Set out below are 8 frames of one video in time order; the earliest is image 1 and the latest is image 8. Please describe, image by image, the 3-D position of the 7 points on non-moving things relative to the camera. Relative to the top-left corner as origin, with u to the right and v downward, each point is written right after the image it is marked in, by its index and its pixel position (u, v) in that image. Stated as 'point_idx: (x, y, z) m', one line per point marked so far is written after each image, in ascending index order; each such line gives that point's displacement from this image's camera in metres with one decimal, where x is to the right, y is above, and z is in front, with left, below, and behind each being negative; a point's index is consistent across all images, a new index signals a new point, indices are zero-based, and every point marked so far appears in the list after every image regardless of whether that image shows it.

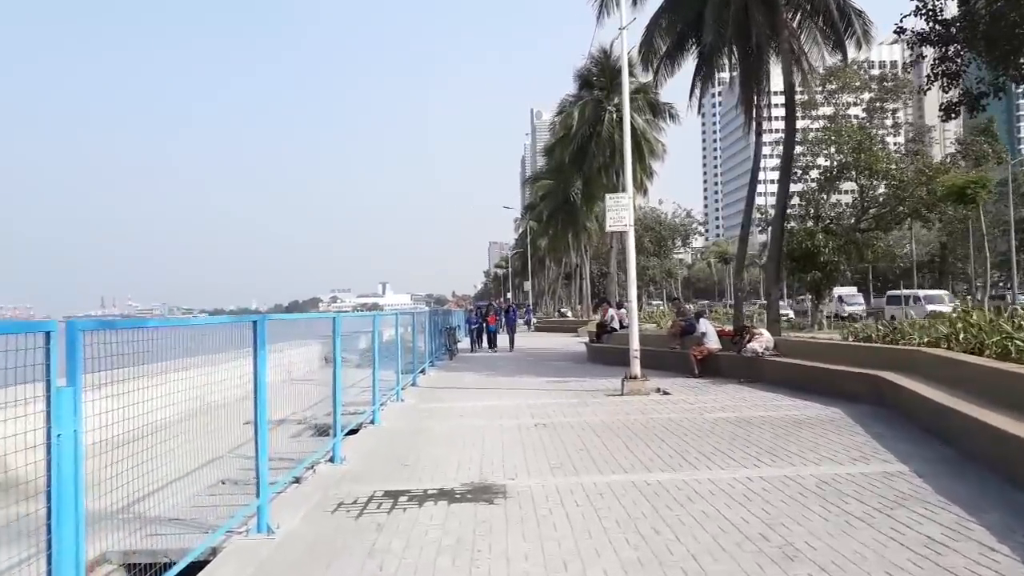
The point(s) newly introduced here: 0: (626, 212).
0: (+2.0, +1.4, +14.8) m
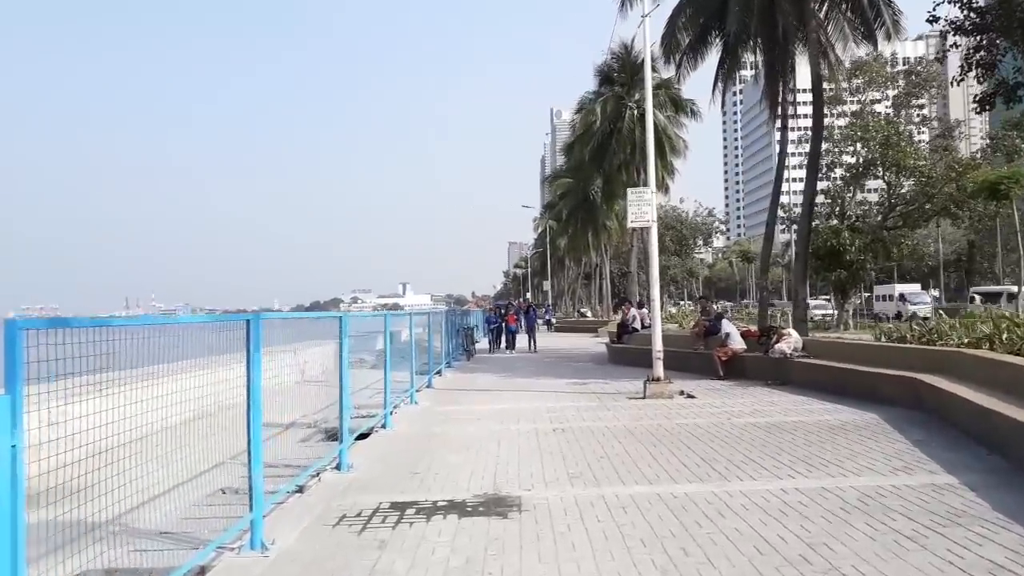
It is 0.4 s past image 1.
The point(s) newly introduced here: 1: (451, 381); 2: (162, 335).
0: (+2.3, +1.4, +14.2) m
1: (-1.3, -2.1, +18.8) m
2: (-2.0, -0.3, +4.8) m
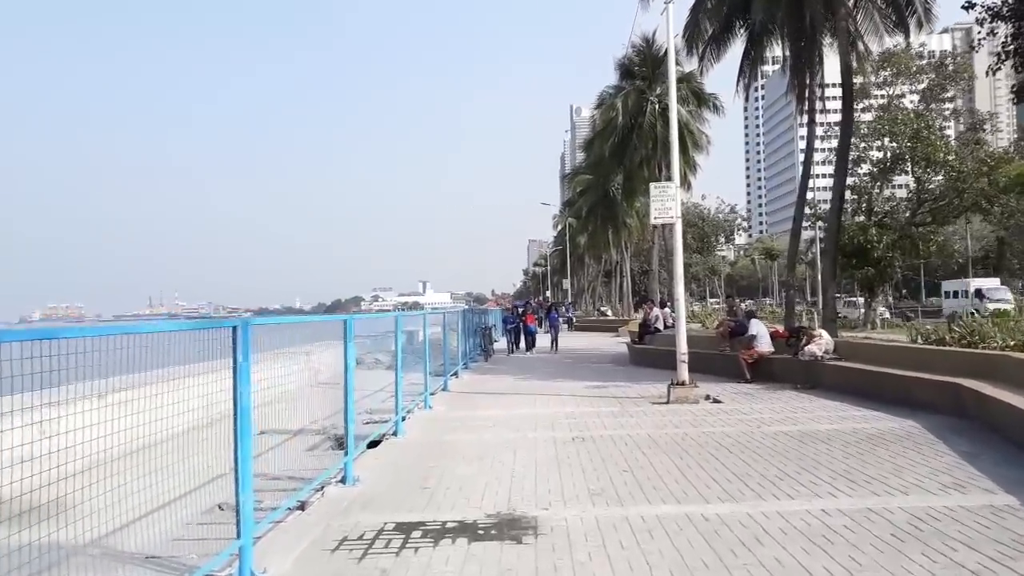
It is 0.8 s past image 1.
0: (+2.6, +1.4, +13.6) m
1: (-0.9, -2.0, +18.2) m
2: (-1.9, -0.3, +4.3) m
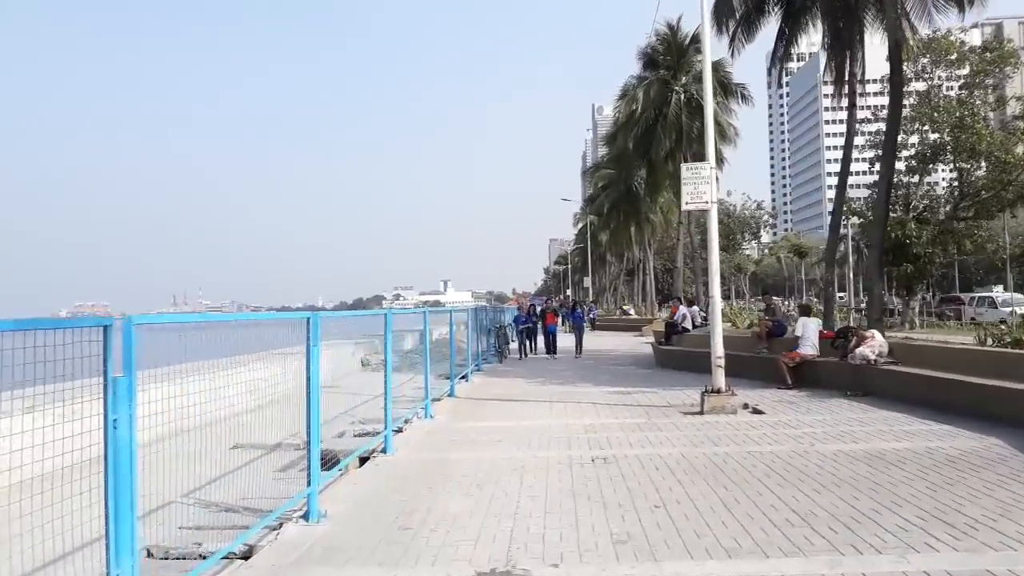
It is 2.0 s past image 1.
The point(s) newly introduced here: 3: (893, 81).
0: (+2.8, +1.5, +12.0) m
1: (-0.6, -2.0, +16.7) m
2: (-2.0, -0.2, +2.8) m
3: (+8.2, +4.5, +18.4) m
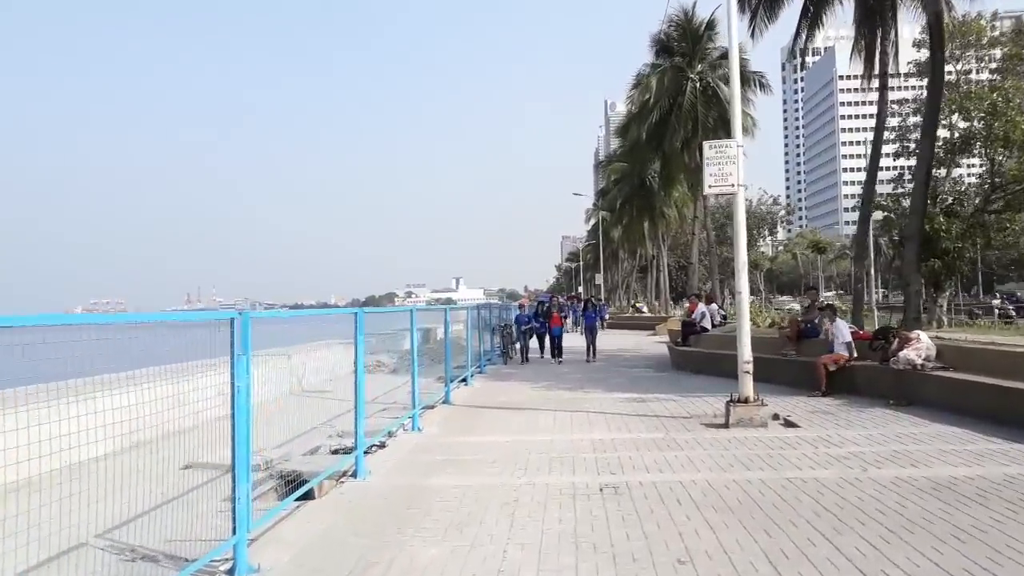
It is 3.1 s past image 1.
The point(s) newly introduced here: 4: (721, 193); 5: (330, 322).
0: (+2.7, +1.5, +10.5) m
1: (-0.6, -1.9, +15.3) m
2: (-2.1, -0.2, +1.4) m
3: (+8.3, +4.5, +16.9) m
4: (+2.6, +1.2, +10.6) m
5: (-1.7, -0.3, +8.3) m
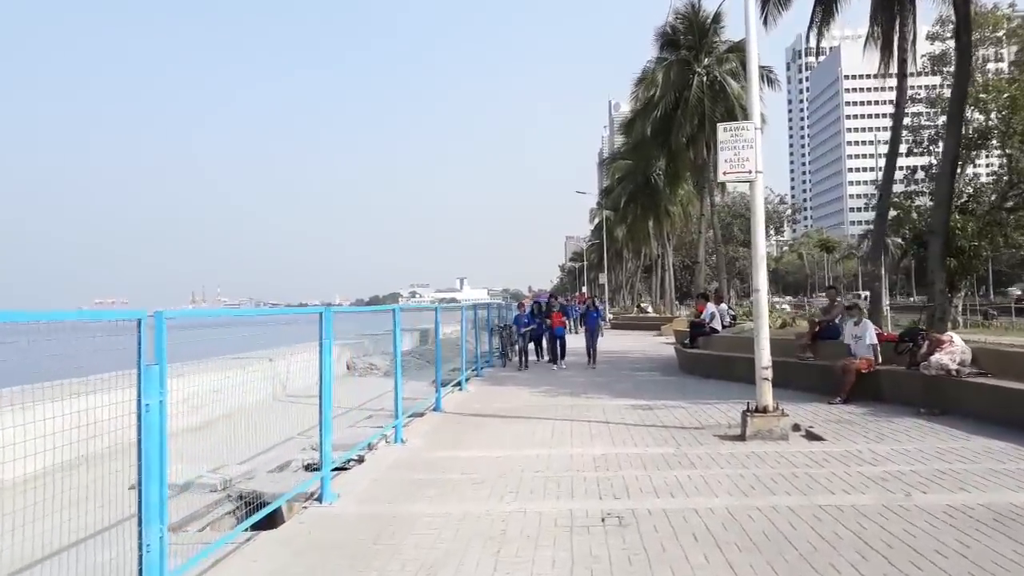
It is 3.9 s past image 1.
0: (+2.7, +1.6, +9.5) m
1: (-0.6, -1.9, +14.3) m
2: (-2.2, -0.1, +0.4) m
3: (+8.3, +4.6, +15.8) m
4: (+2.5, +1.2, +9.5) m
5: (-1.8, -0.3, +7.3) m
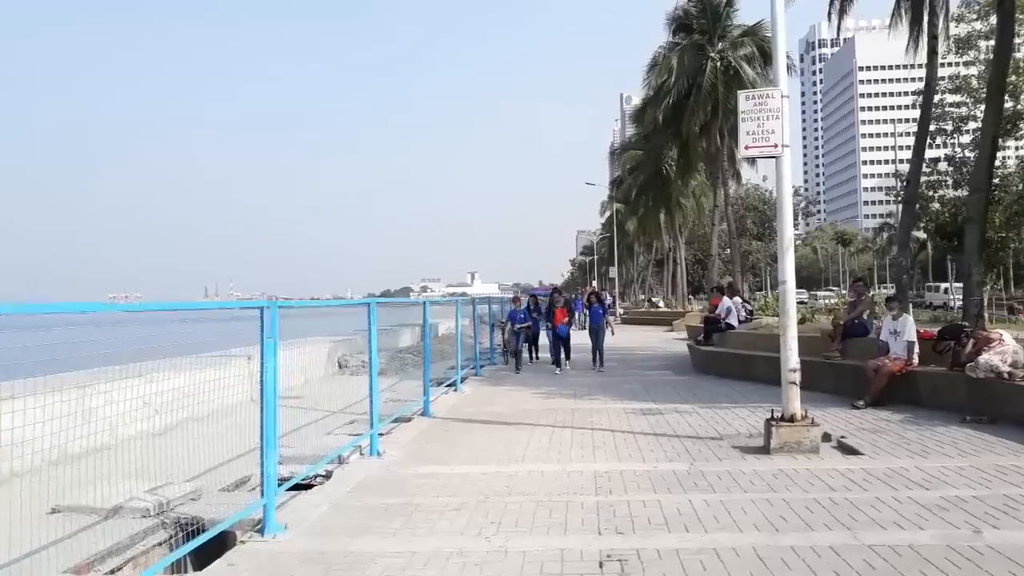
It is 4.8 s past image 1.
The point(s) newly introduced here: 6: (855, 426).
0: (+2.6, +1.6, +8.3) m
1: (-0.7, -1.7, +13.2) m
2: (-2.4, -0.1, -0.7) m
3: (+8.3, +4.7, +14.5) m
4: (+2.4, +1.3, +8.3) m
5: (-1.9, -0.2, +6.1) m
6: (+3.7, -1.5, +9.2) m
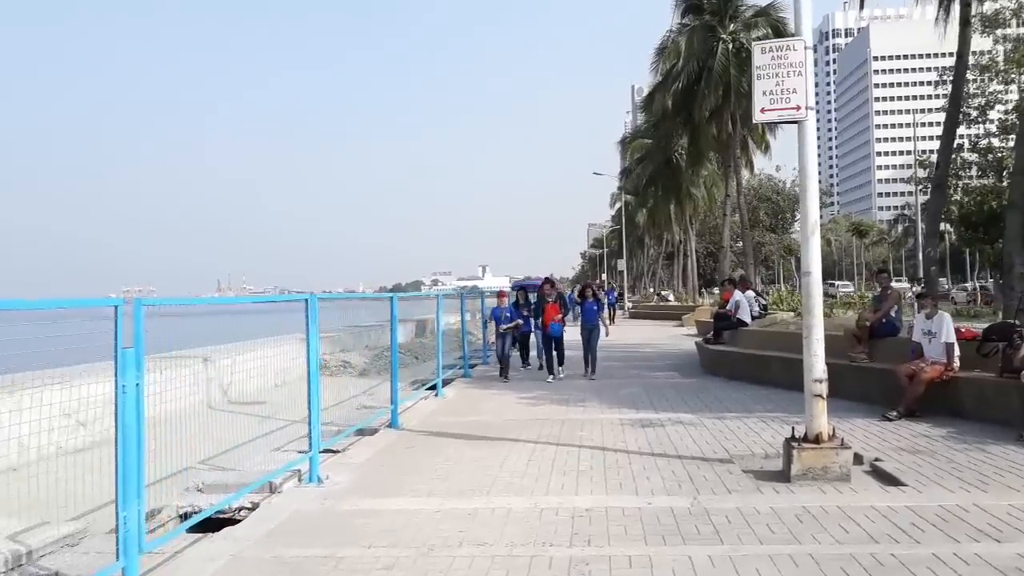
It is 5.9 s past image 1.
0: (+2.3, +1.7, +6.9) m
1: (-0.9, -1.6, +11.8) m
2: (-2.8, -0.1, -2.1) m
3: (+8.1, +4.8, +13.0) m
4: (+2.2, +1.3, +6.9) m
5: (-2.2, -0.2, +4.8) m
6: (+3.5, -1.4, +7.8) m
